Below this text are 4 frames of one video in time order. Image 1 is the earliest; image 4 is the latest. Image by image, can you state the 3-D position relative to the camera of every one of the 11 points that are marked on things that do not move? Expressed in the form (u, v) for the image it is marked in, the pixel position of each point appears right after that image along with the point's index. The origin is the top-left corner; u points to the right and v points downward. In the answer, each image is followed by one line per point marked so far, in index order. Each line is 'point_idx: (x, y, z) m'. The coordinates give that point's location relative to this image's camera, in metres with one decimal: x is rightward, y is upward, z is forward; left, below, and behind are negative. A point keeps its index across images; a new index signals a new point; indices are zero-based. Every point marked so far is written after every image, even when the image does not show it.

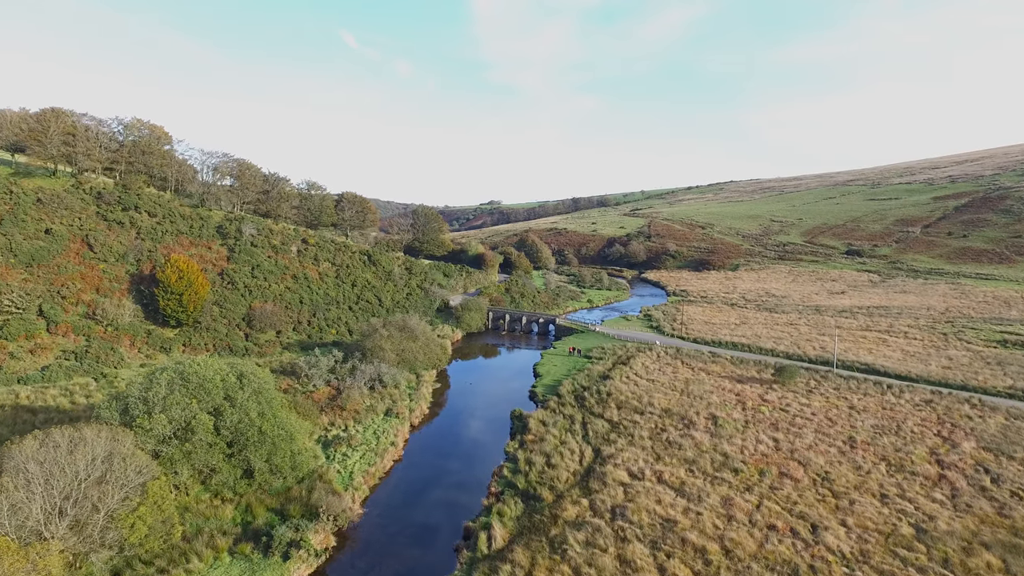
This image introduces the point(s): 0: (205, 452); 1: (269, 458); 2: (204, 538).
0: (-10.8, -5.8, +15.4) m
1: (-9.4, -6.6, +16.9) m
2: (-10.1, -8.2, +14.4) m
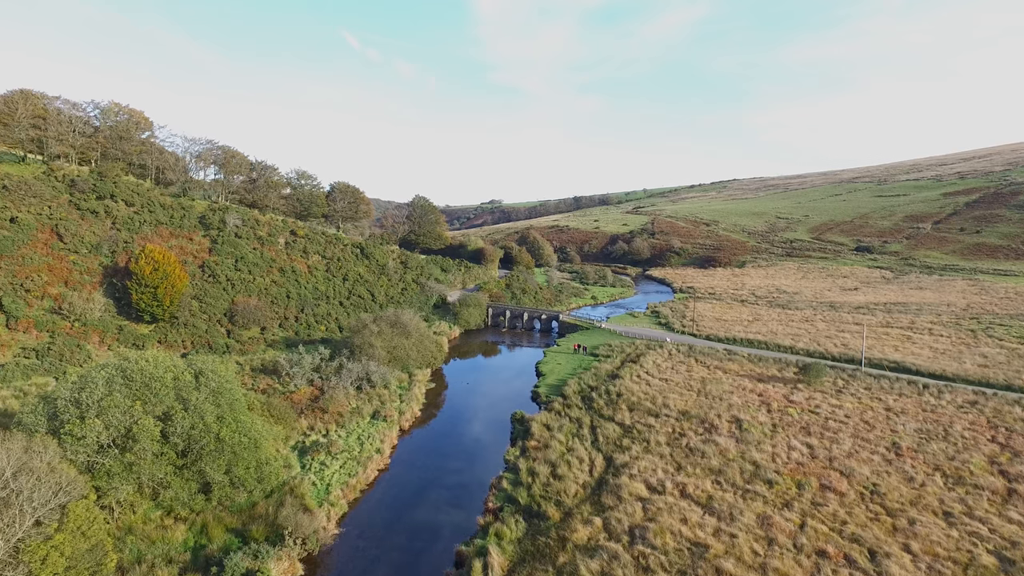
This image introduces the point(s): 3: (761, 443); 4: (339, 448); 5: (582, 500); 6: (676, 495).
0: (-10.7, -5.2, +13.1) m
1: (-9.4, -6.0, +14.6) m
2: (-10.1, -7.7, +12.0) m
3: (+10.9, -6.8, +19.2) m
4: (-7.7, -7.1, +19.4) m
5: (+2.5, -7.7, +15.9) m
6: (+5.8, -7.4, +15.6) m
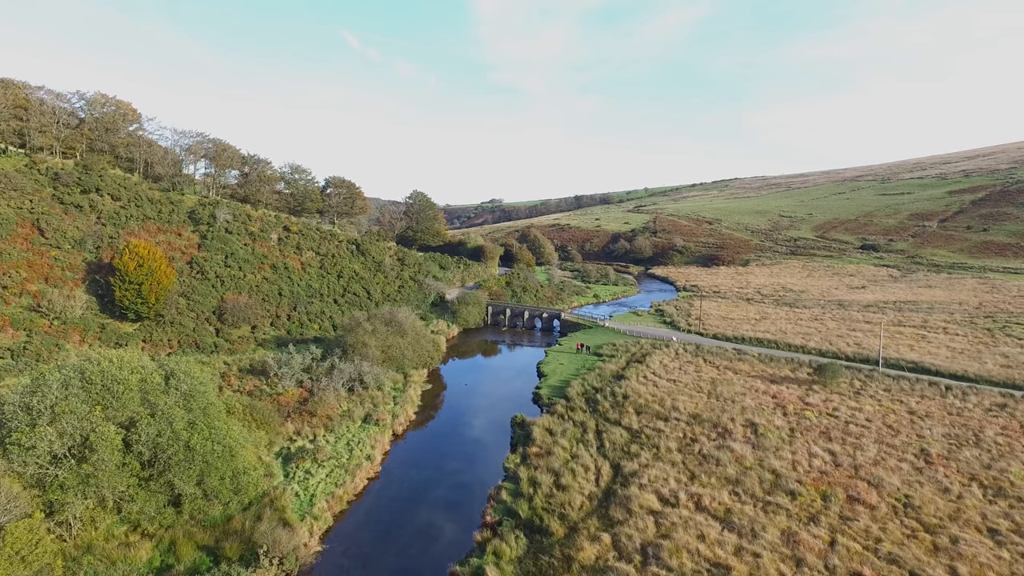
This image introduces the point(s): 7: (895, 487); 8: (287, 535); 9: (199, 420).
0: (-10.8, -5.0, +11.8) m
1: (-9.4, -5.8, +13.3) m
2: (-10.1, -7.5, +10.7) m
3: (+10.9, -6.6, +17.9) m
4: (-7.7, -6.9, +18.1) m
5: (+2.5, -7.5, +14.6) m
6: (+5.8, -7.2, +14.3) m
7: (+13.2, -6.9, +15.2) m
8: (-6.8, -7.4, +13.2) m
9: (-9.7, -4.1, +13.6) m
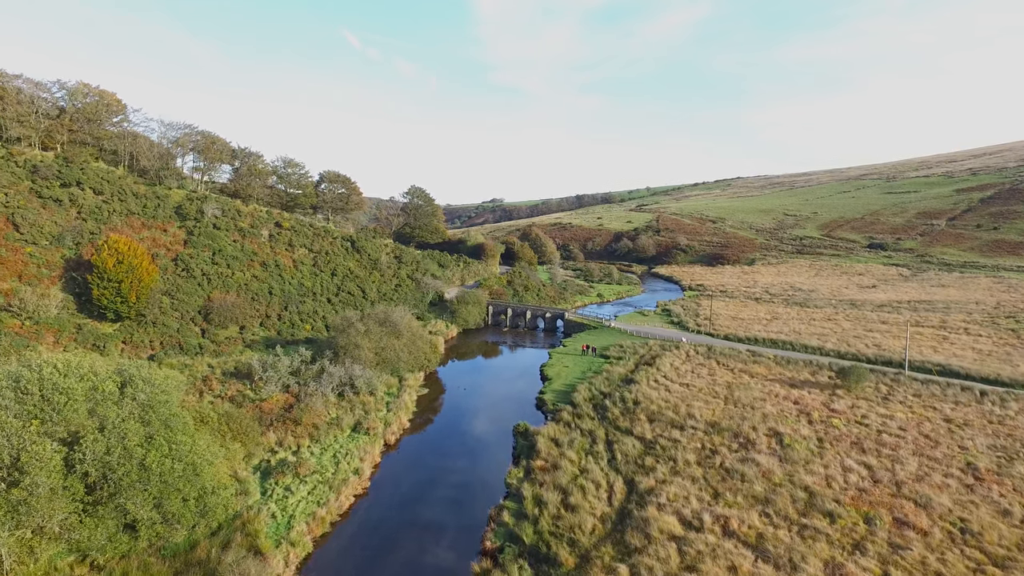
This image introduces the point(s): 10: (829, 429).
0: (-10.7, -4.9, +10.1) m
1: (-9.3, -5.7, +11.6) m
2: (-10.1, -7.4, +9.1) m
3: (+11.0, -6.5, +16.2) m
4: (-7.6, -6.7, +16.4) m
5: (+2.6, -7.4, +12.9) m
6: (+5.9, -7.0, +12.6) m
7: (+13.3, -6.8, +13.5) m
8: (-6.7, -7.3, +11.5) m
9: (-9.6, -4.0, +11.9) m
10: (+13.8, -6.1, +19.1) m
